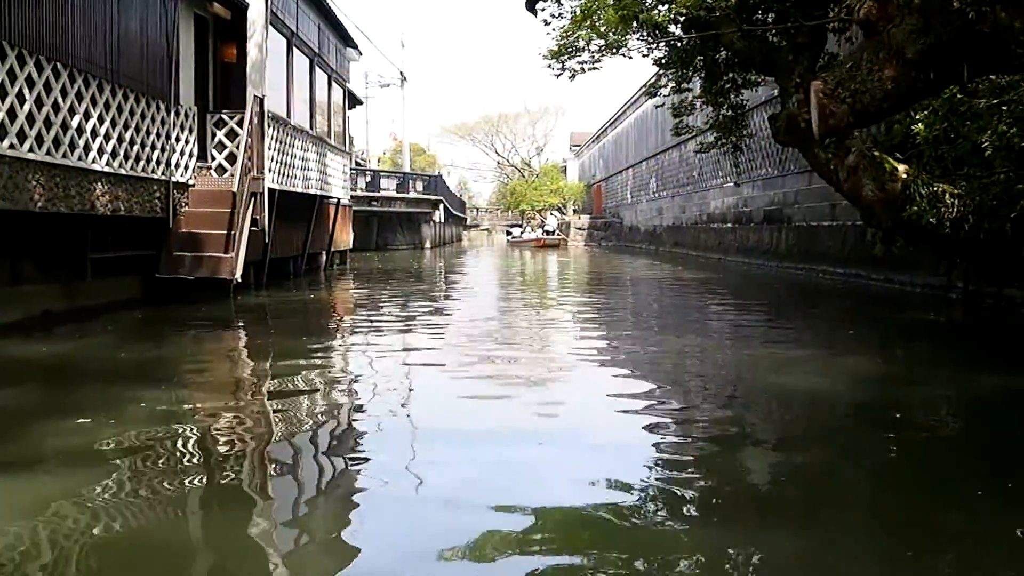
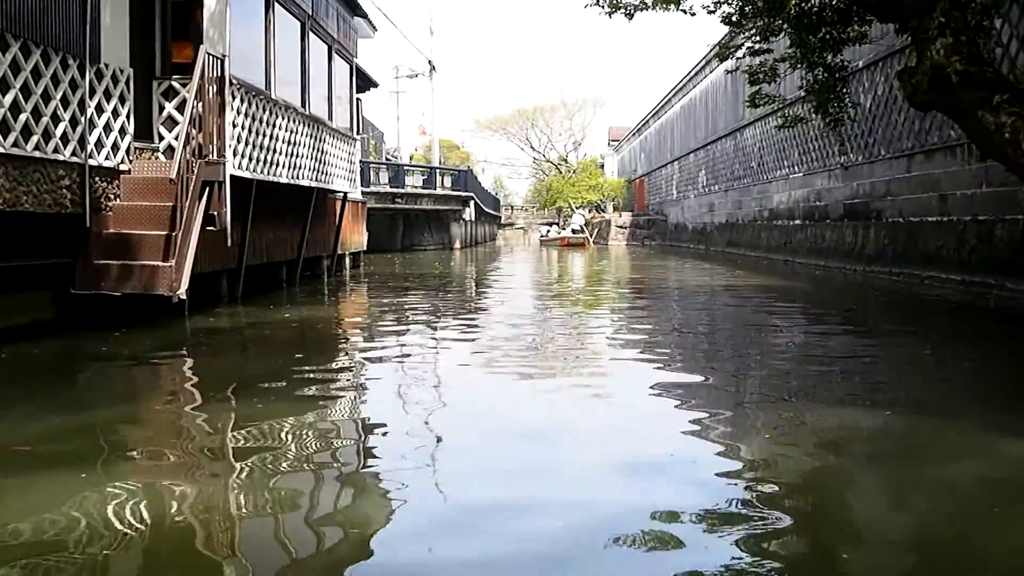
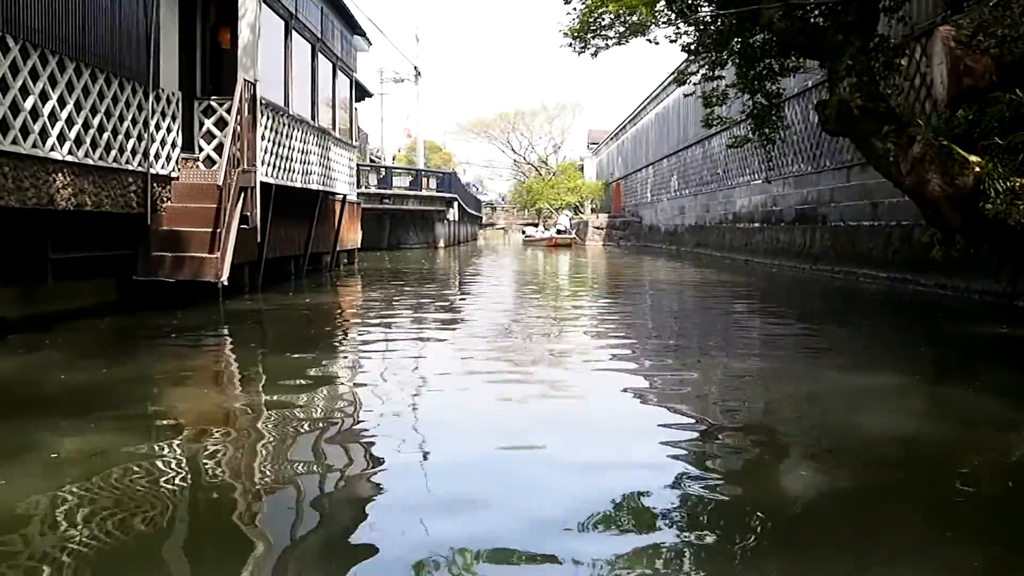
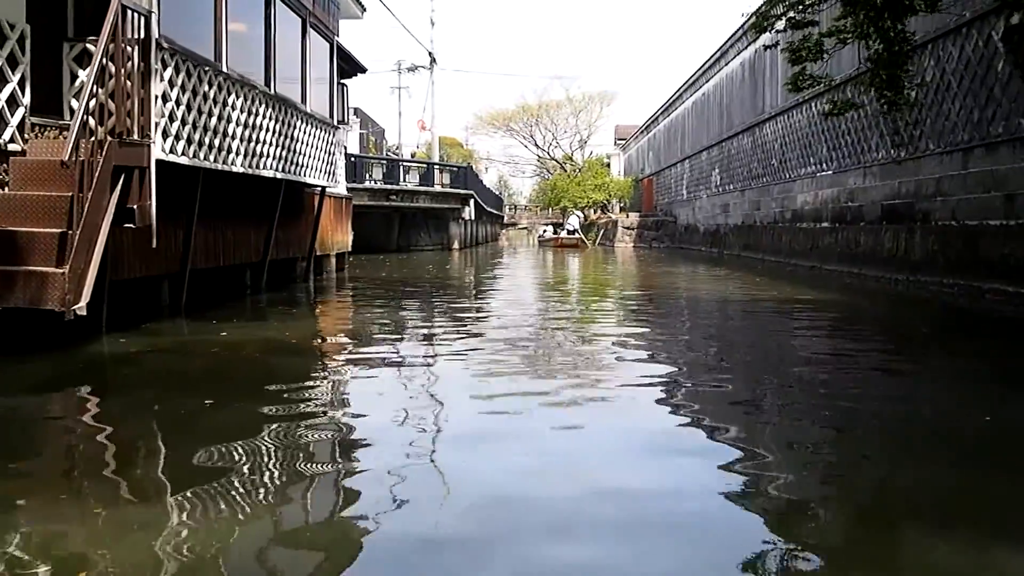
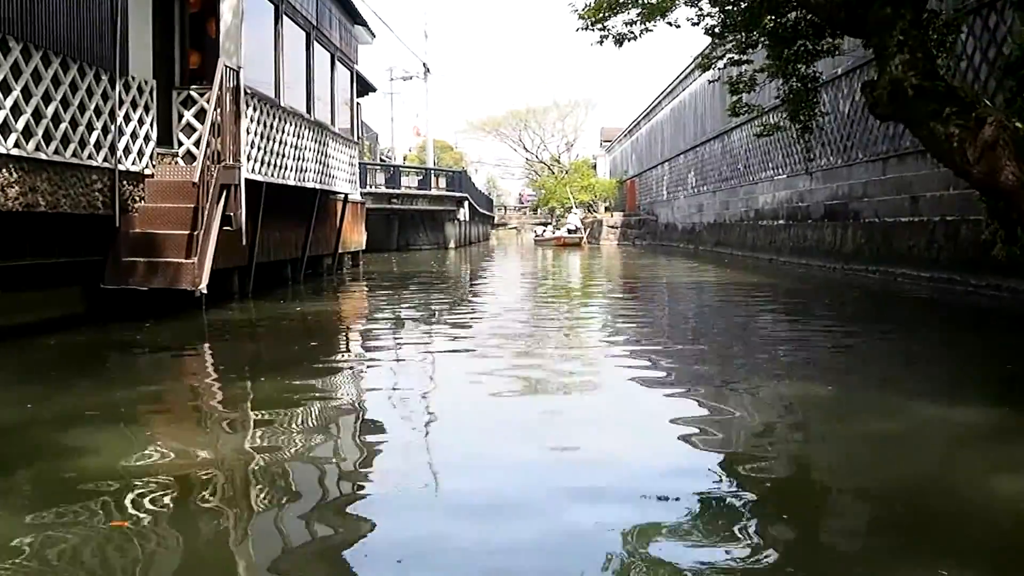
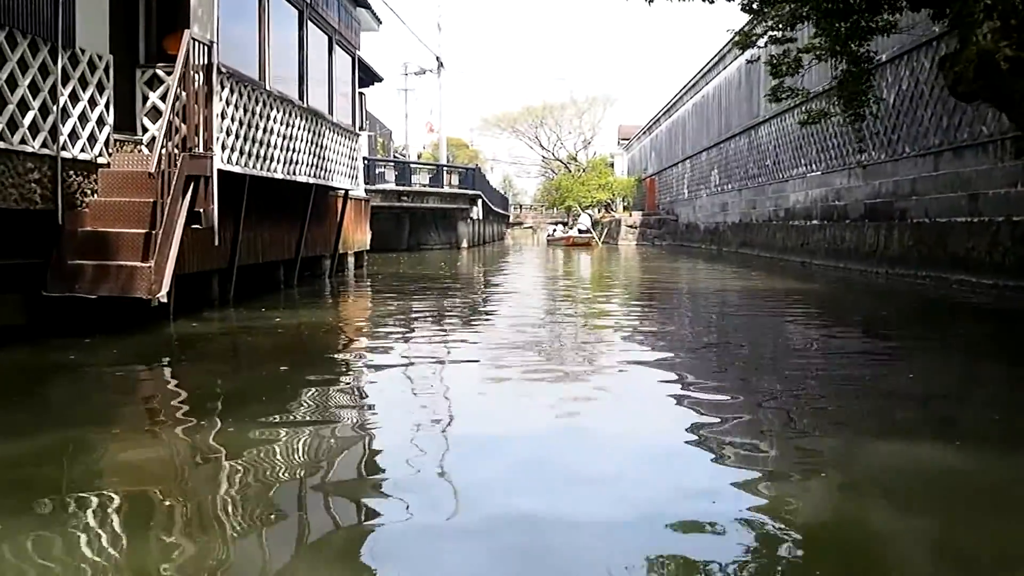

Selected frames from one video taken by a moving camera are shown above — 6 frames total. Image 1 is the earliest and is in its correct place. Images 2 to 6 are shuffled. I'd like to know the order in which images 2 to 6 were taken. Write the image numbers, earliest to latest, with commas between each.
3, 5, 2, 6, 4
